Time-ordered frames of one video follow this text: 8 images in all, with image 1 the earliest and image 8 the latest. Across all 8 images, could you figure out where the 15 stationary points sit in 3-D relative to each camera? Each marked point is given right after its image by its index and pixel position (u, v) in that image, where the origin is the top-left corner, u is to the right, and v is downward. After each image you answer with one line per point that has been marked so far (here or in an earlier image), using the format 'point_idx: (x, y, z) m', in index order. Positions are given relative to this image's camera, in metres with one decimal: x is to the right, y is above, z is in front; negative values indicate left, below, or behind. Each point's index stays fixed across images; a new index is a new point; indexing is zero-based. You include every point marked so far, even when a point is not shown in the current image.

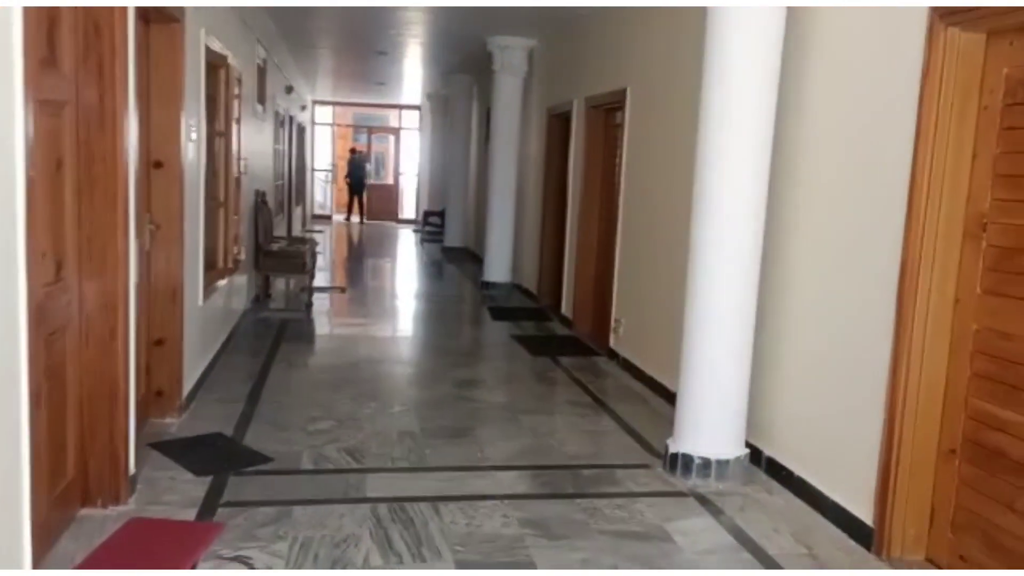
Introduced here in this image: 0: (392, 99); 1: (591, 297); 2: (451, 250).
0: (-2.8, +4.4, +19.0) m
1: (+0.7, -0.1, +7.5) m
2: (-1.1, +0.7, +14.4) m
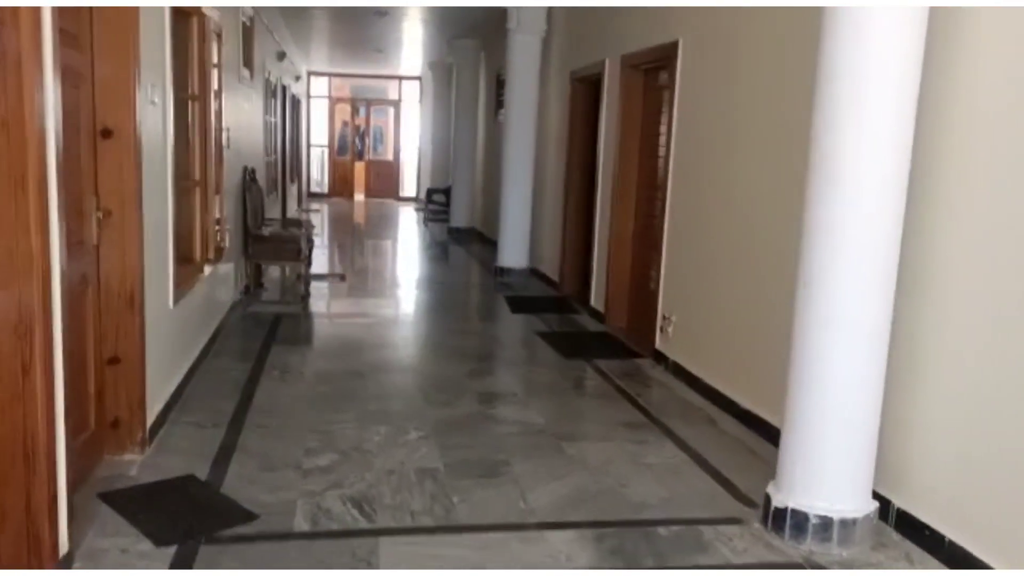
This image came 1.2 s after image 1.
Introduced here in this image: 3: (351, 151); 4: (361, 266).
0: (-2.6, +4.8, +17.9) m
1: (+0.9, 0.0, +6.5) m
2: (-0.9, +0.9, +13.5) m
3: (-3.8, +3.2, +19.1) m
4: (-2.1, +0.3, +11.2) m
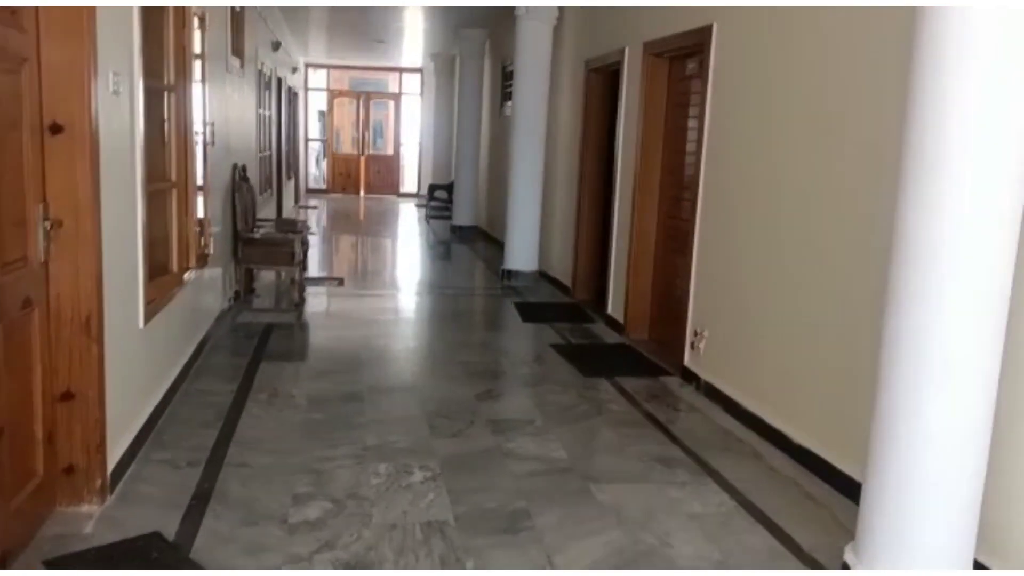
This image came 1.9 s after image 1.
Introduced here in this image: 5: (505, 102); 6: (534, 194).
0: (-2.6, +4.8, +17.4) m
1: (+1.0, -0.1, +6.0) m
2: (-0.8, +0.9, +12.9) m
3: (-3.7, +3.2, +18.5) m
4: (-2.0, +0.3, +10.7) m
5: (-0.1, +2.5, +11.1) m
6: (+0.2, +1.0, +8.3) m
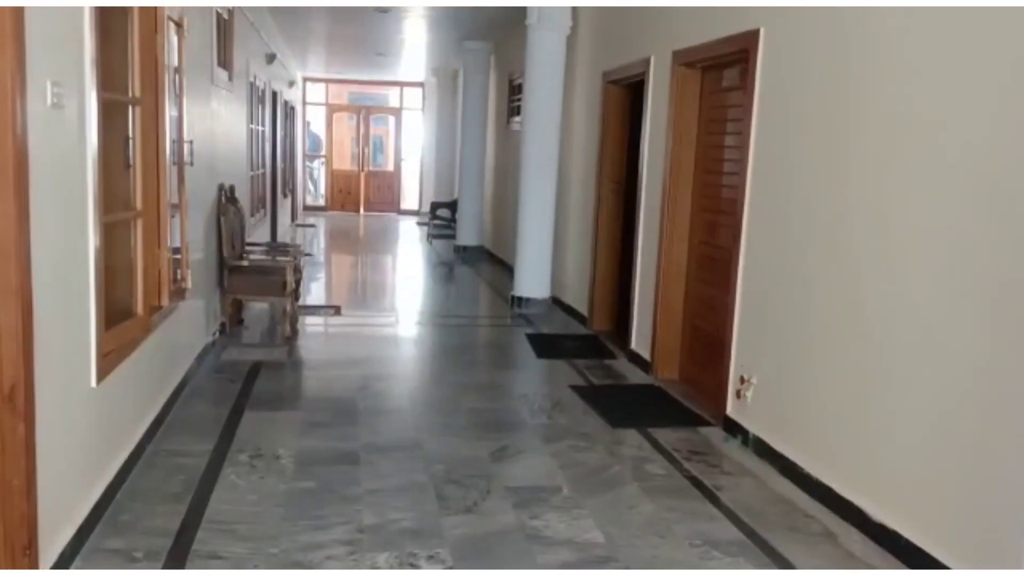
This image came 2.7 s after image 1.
0: (-2.5, +4.4, +16.8) m
1: (+1.1, -0.3, +5.4) m
2: (-0.7, +0.6, +12.3) m
3: (-3.6, +2.8, +18.0) m
4: (-1.9, 0.0, +10.1) m
5: (0.0, +2.2, +10.6) m
6: (+0.3, +0.7, +7.7) m
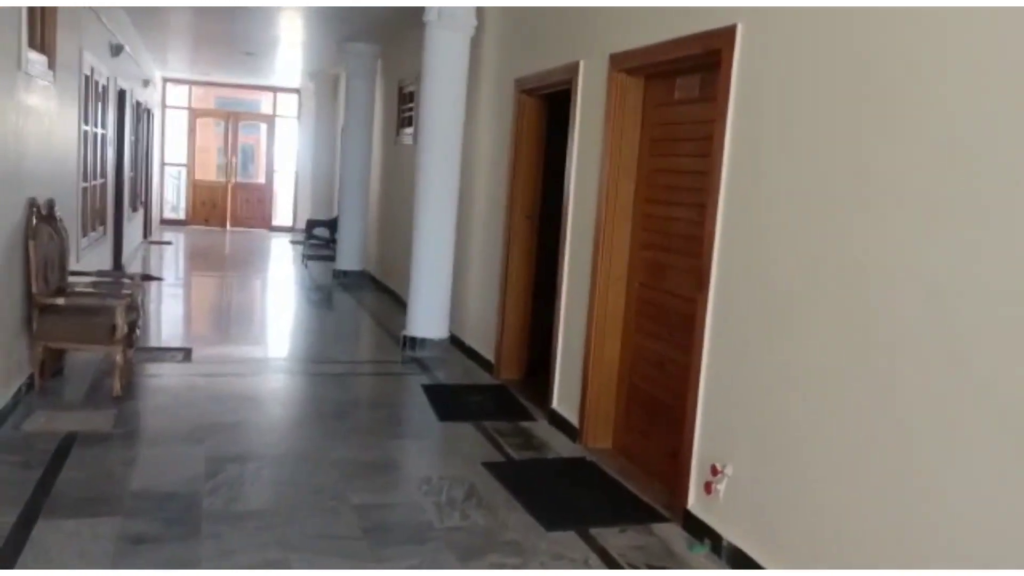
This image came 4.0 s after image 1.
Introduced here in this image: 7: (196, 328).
0: (-4.7, +3.9, +15.3) m
1: (+0.6, -0.6, +4.5) m
2: (-2.3, +0.2, +11.1) m
3: (-5.9, +2.3, +16.3) m
4: (-3.1, -0.4, +8.7) m
5: (-1.3, +1.9, +9.5) m
6: (-0.5, +0.4, +6.7) m
7: (-3.2, -0.4, +8.3) m
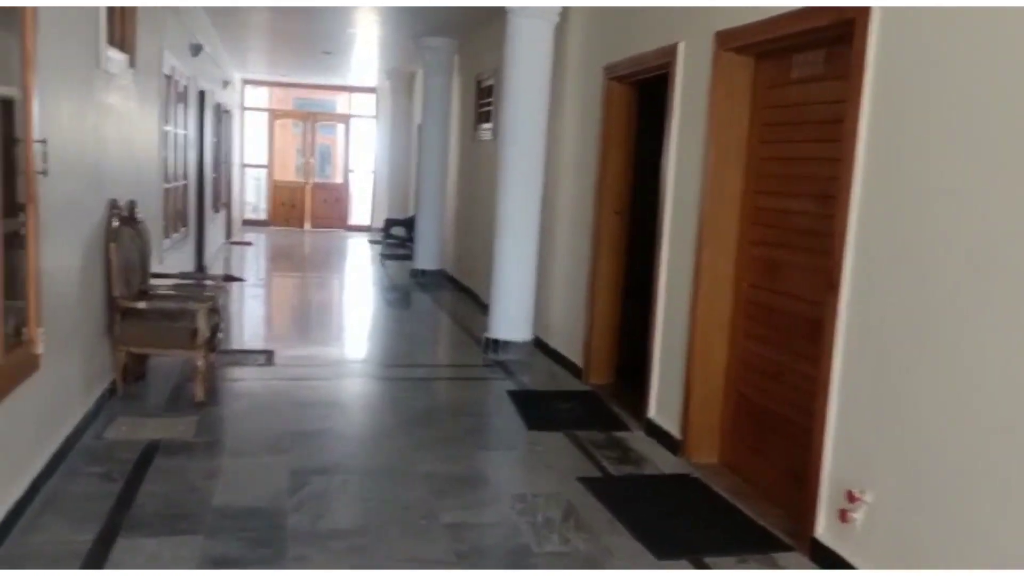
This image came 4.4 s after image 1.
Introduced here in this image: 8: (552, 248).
0: (-3.2, +4.0, +15.4) m
1: (+1.1, -0.6, +4.1) m
2: (-1.2, +0.2, +10.9) m
3: (-4.4, +2.3, +16.4) m
4: (-2.2, -0.4, +8.6) m
5: (-0.4, +1.9, +9.2) m
6: (+0.1, +0.4, +6.4) m
7: (-2.4, -0.4, +8.2) m
8: (+0.3, +0.3, +6.4) m
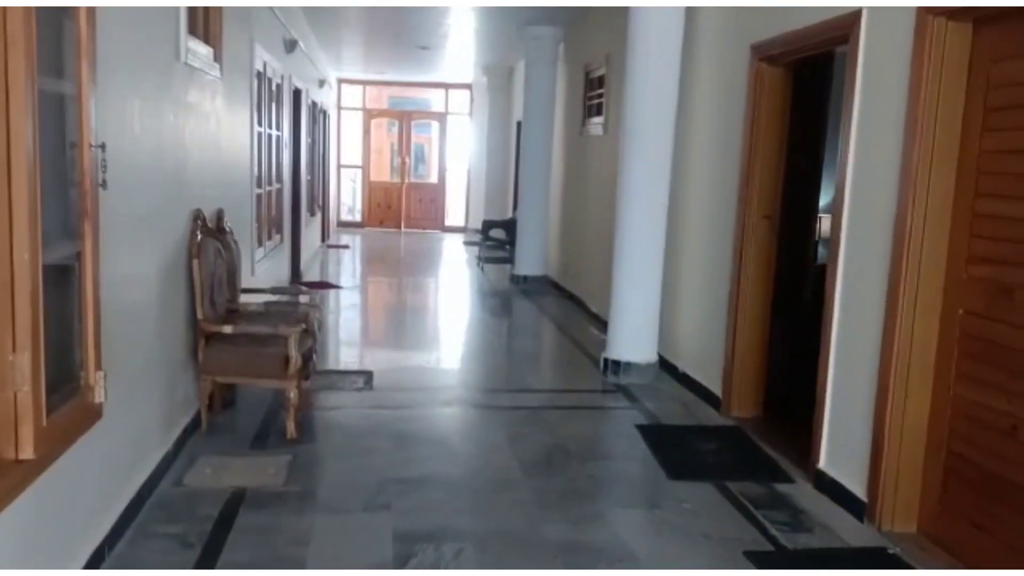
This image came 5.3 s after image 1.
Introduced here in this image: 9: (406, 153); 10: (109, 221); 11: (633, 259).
0: (-1.4, +3.9, +14.9) m
1: (+1.6, -0.7, +3.2) m
2: (+0.1, +0.1, +10.2) m
3: (-2.5, +2.3, +16.1) m
4: (-1.1, -0.5, +8.1) m
5: (+0.8, +1.8, +8.5) m
6: (+1.0, +0.3, +5.6) m
7: (-1.3, -0.5, +7.7) m
8: (+1.2, +0.2, +5.7) m
9: (-2.1, +2.6, +16.0) m
10: (-1.5, +0.3, +3.0) m
11: (+0.8, +0.2, +5.6) m
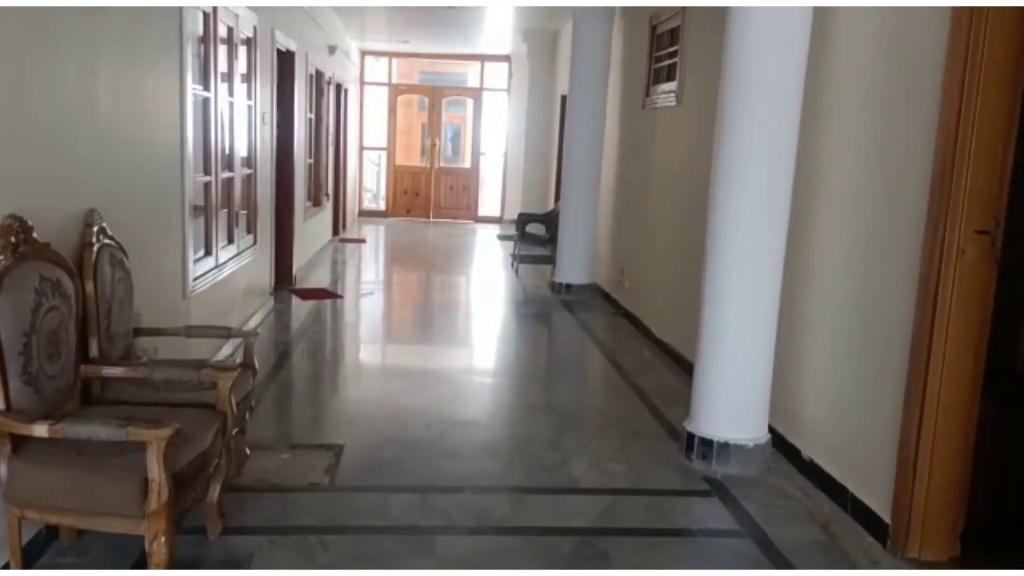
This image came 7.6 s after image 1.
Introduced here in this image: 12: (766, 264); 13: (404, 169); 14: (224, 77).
0: (-0.7, +3.9, +13.0) m
1: (+1.7, -0.9, +1.3) m
2: (+0.6, 0.0, +8.4) m
3: (-1.7, +2.3, +14.3) m
4: (-0.8, -0.6, +6.3) m
5: (+1.2, +1.6, +6.6) m
6: (+1.2, +0.1, +3.7) m
7: (-1.0, -0.6, +6.0) m
8: (+1.4, 0.0, +3.7) m
9: (-1.3, +2.7, +14.2) m
10: (-1.4, 0.0, +1.2) m
11: (+1.0, 0.0, +3.7) m
12: (+1.1, +0.1, +3.7) m
13: (-1.9, +2.1, +14.4) m
14: (-1.8, +1.3, +5.2) m
